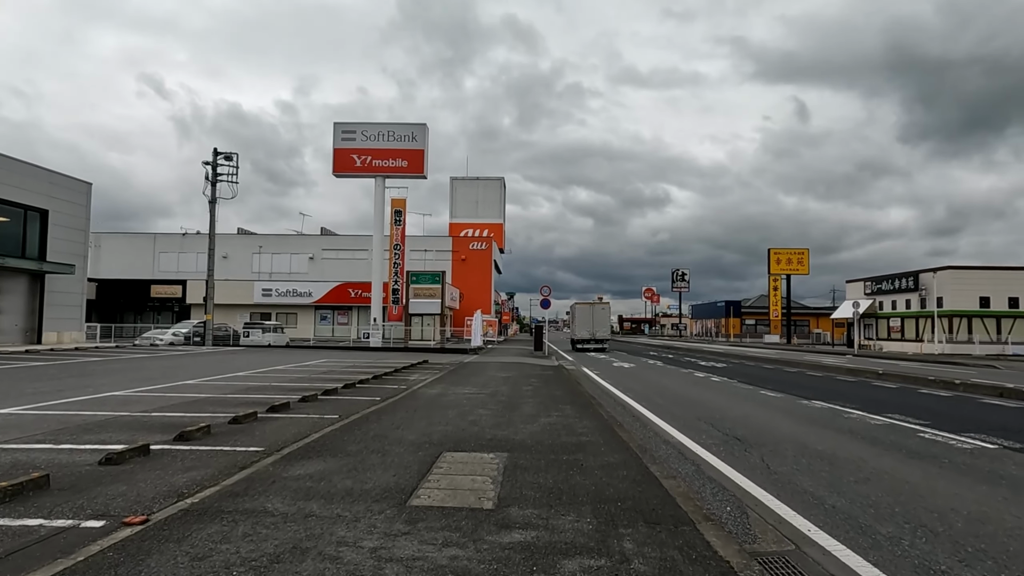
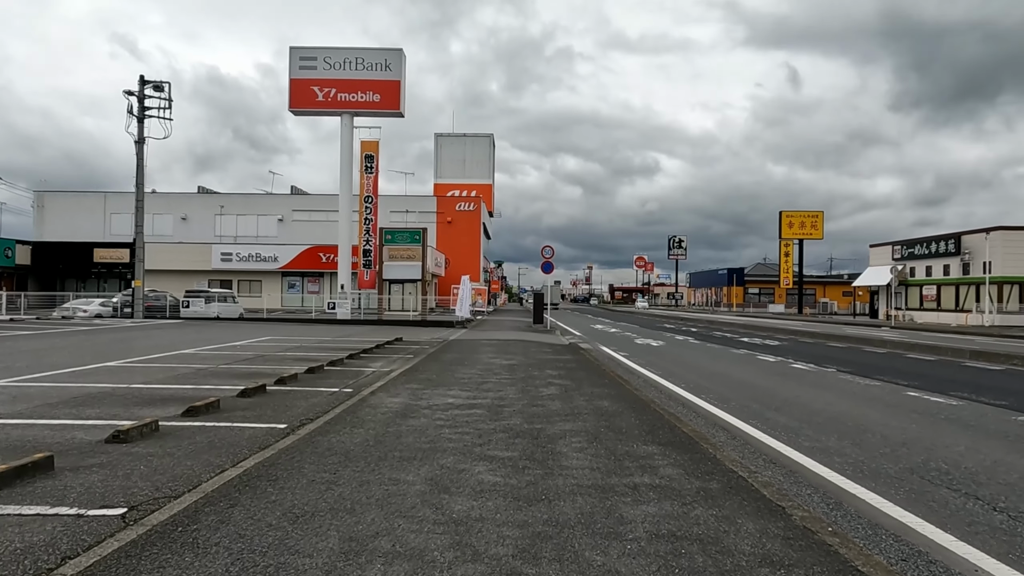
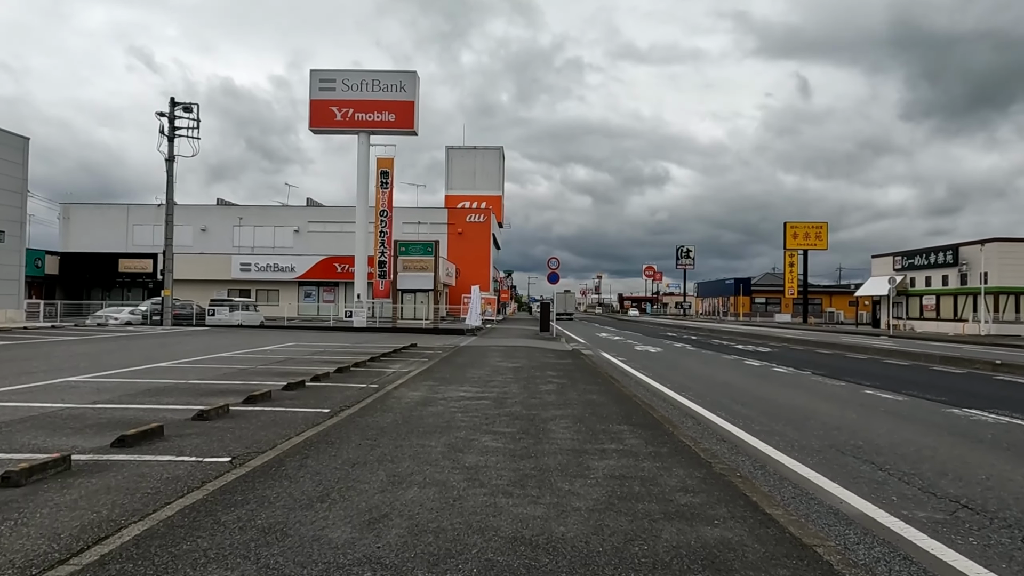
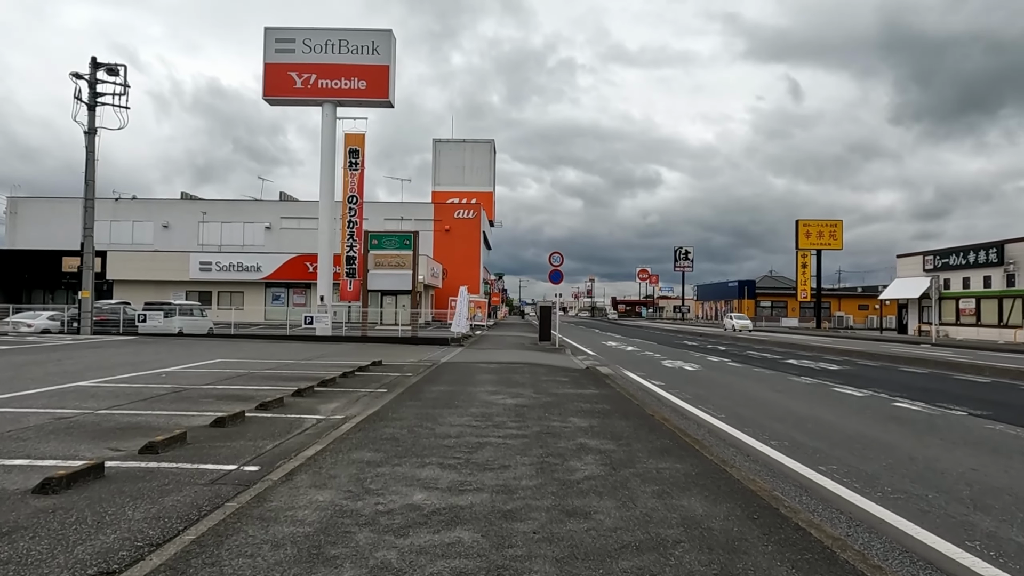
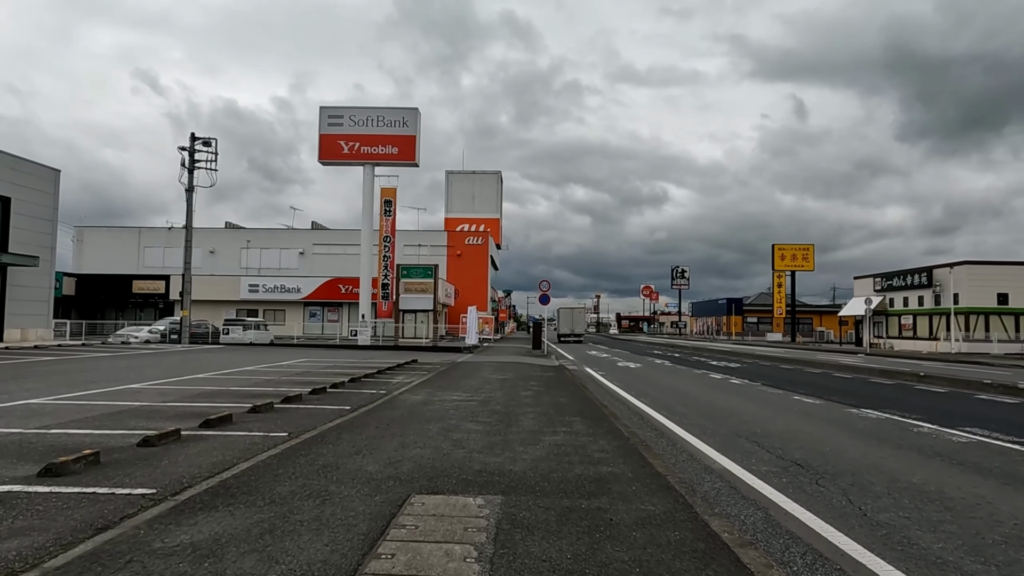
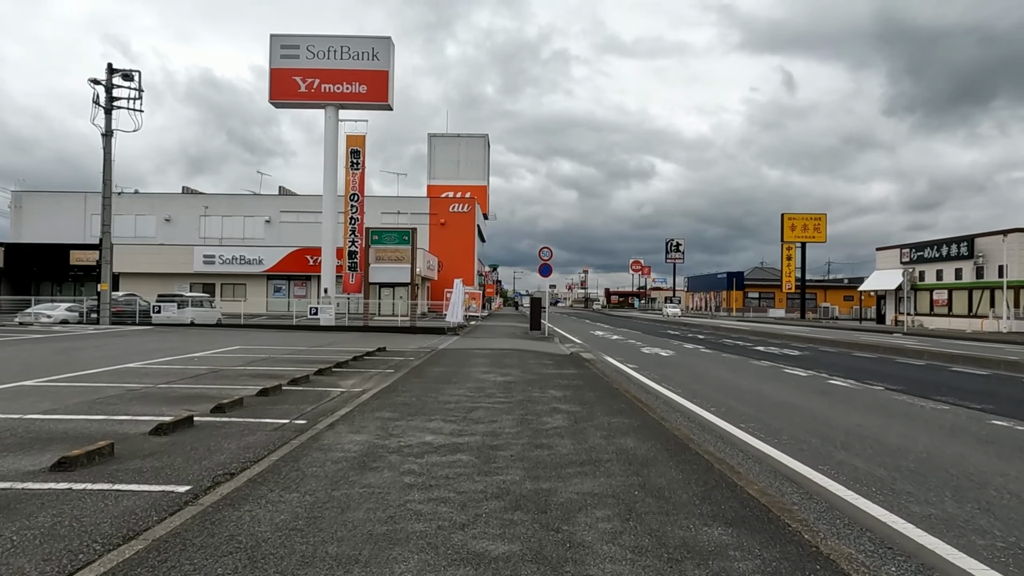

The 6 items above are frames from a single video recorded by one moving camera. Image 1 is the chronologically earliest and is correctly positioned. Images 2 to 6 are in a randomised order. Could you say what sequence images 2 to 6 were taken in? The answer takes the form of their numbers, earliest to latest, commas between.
5, 3, 2, 6, 4
